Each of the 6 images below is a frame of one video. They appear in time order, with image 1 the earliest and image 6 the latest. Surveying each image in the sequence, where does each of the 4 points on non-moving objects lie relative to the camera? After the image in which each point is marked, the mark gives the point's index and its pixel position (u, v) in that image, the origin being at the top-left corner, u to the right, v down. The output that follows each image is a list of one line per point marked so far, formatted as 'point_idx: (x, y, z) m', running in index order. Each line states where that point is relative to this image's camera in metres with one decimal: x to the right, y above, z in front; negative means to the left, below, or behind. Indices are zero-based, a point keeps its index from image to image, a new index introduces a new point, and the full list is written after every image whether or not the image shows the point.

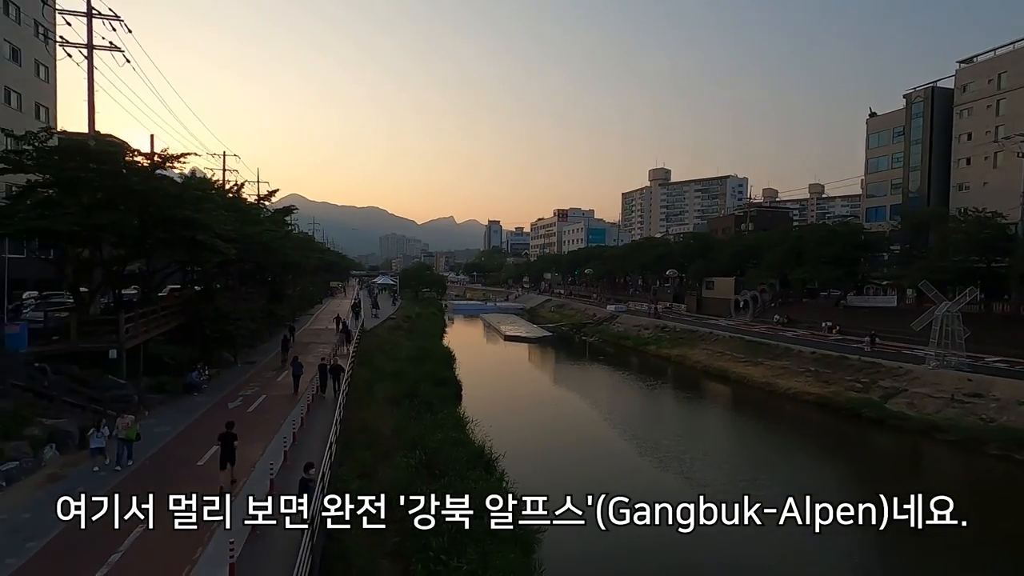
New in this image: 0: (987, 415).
0: (+14.6, -3.9, +18.2) m
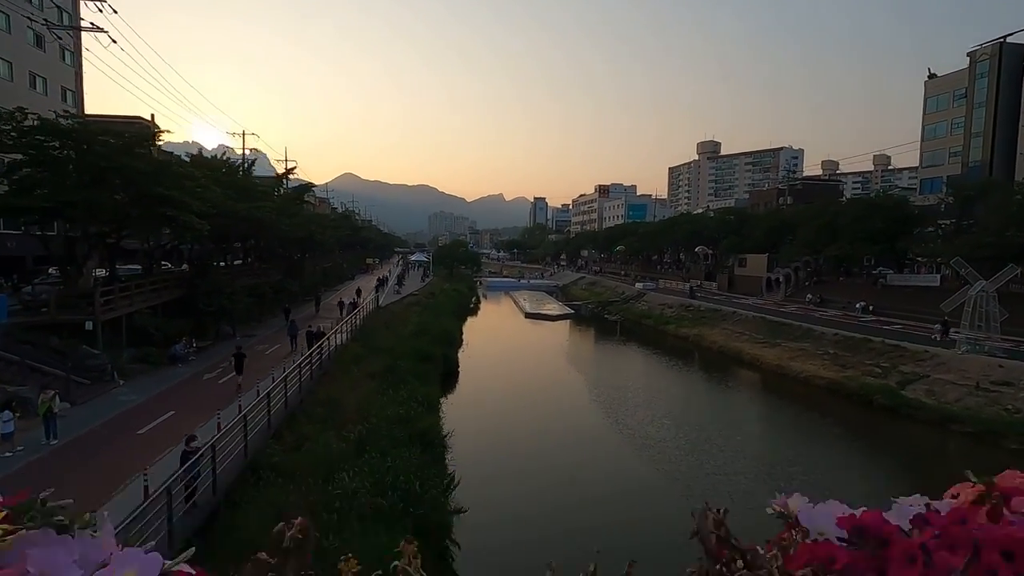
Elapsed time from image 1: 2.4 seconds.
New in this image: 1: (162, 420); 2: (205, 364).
0: (+14.0, -3.3, +16.5) m
1: (-7.0, -2.6, +11.7) m
2: (-8.5, -2.1, +16.5) m
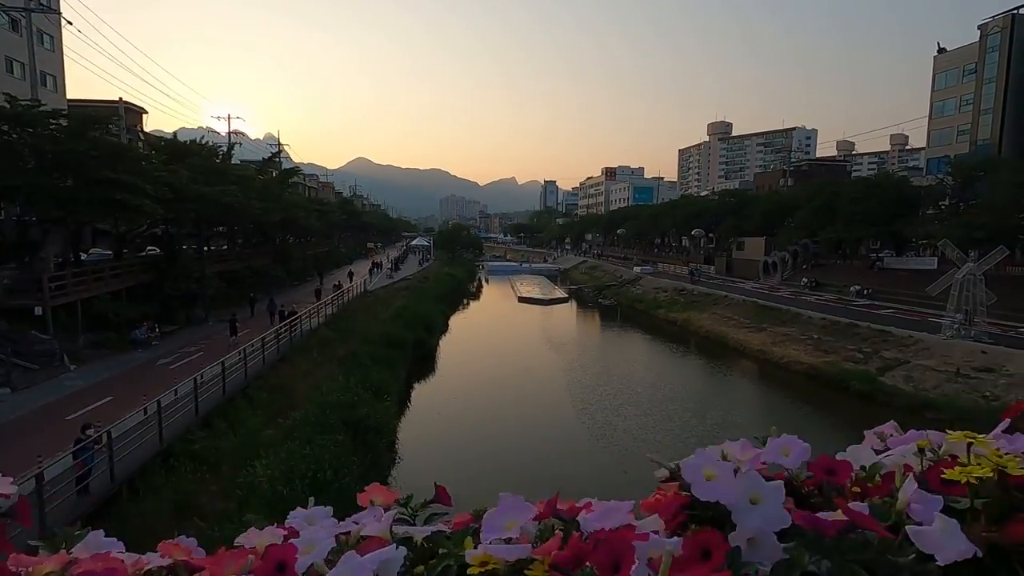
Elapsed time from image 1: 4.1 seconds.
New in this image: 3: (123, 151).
0: (+12.9, -2.8, +15.9) m
1: (-8.2, -2.3, +11.7) m
2: (-9.6, -1.7, +16.5) m
3: (-10.5, +3.7, +15.9) m
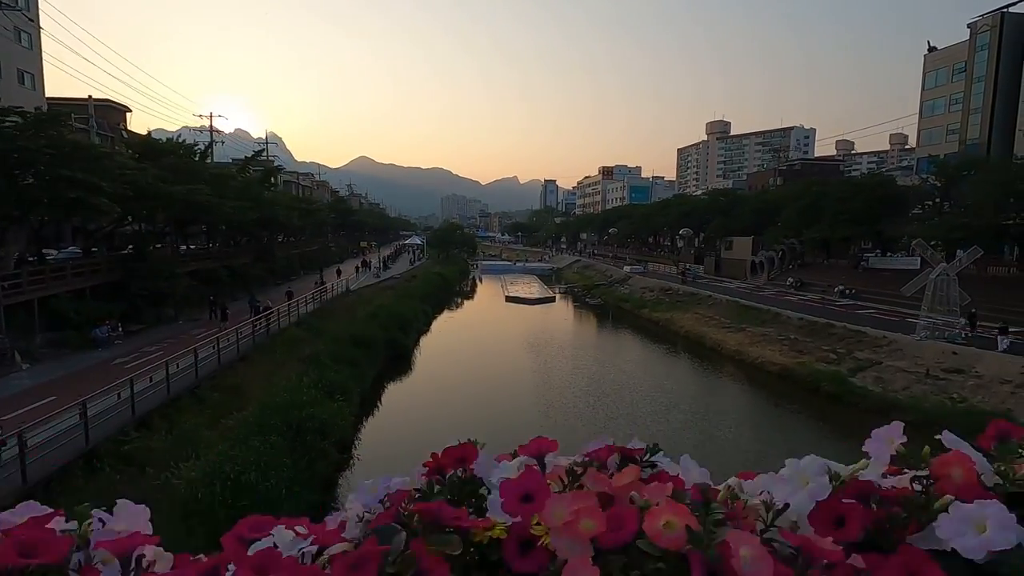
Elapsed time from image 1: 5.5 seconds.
0: (+11.9, -2.8, +15.7) m
1: (-9.3, -2.3, +11.6) m
2: (-10.6, -1.7, +16.4) m
3: (-11.6, +3.7, +15.8) m
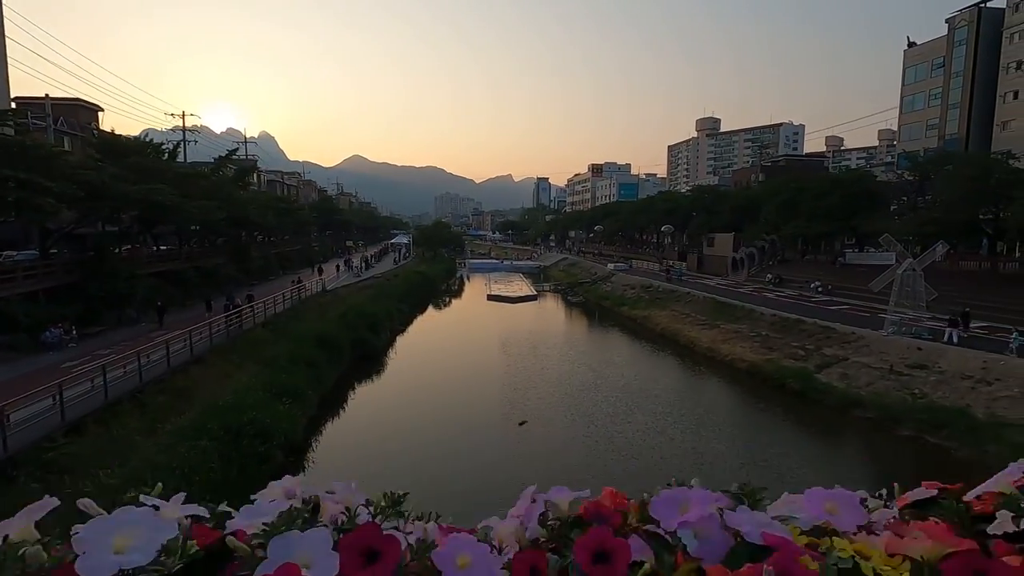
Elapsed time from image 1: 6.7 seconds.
0: (+10.8, -2.7, +15.6) m
1: (-10.4, -2.4, +11.4) m
2: (-11.8, -1.7, +16.1) m
3: (-12.7, +3.7, +15.6) m
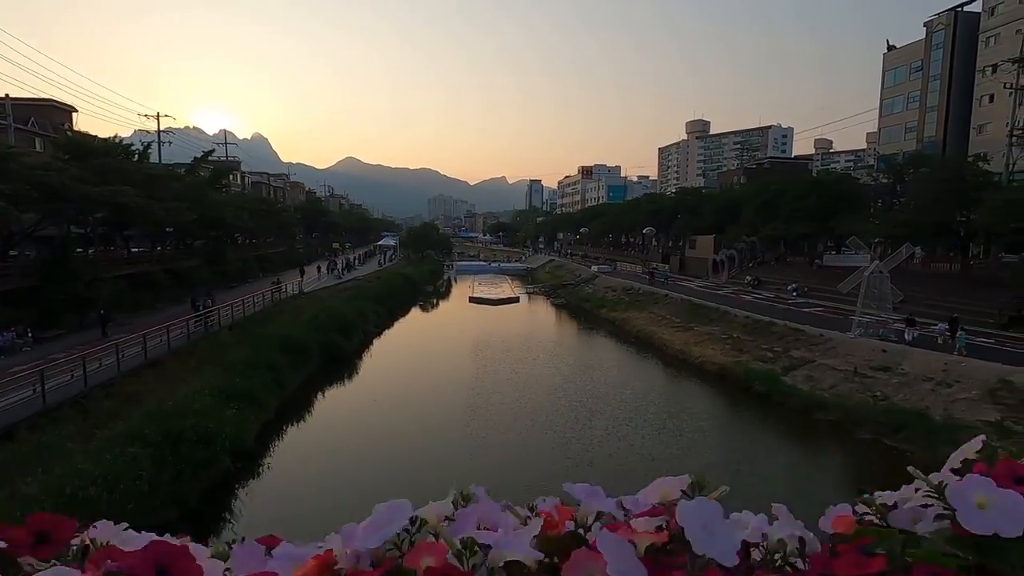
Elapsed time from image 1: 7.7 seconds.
0: (+9.7, -2.7, +15.5) m
1: (-11.4, -2.4, +11.1) m
2: (-12.8, -1.8, +15.9) m
3: (-13.8, +3.6, +15.3) m
